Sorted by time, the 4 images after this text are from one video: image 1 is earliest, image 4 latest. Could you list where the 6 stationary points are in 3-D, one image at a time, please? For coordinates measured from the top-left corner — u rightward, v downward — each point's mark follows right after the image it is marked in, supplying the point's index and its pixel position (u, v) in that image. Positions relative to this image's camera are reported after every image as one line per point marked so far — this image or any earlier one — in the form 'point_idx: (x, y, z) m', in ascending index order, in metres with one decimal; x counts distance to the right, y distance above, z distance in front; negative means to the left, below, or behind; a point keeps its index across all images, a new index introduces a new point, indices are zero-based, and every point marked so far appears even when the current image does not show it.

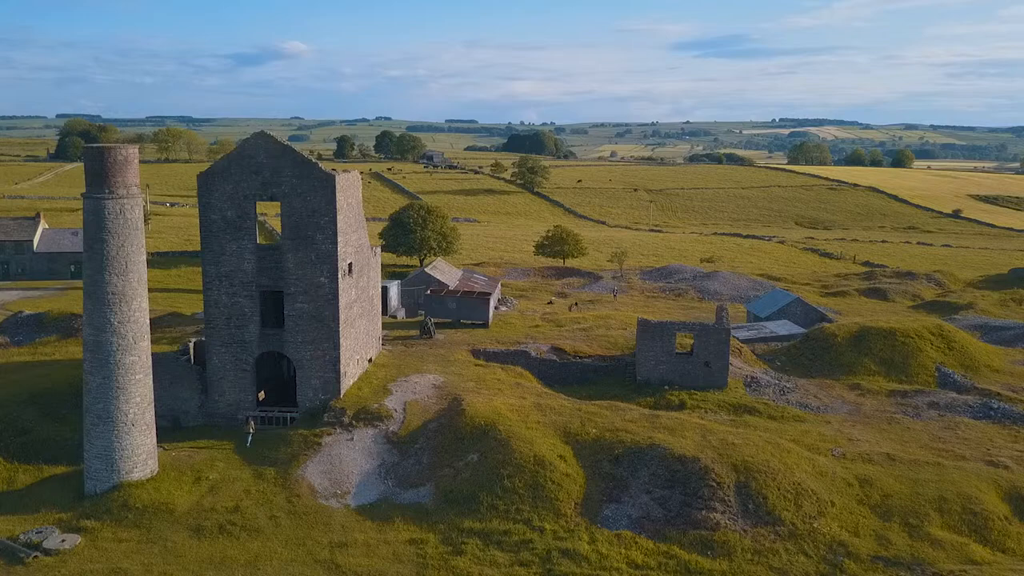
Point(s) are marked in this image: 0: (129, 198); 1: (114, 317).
0: (-6.2, +1.5, +19.5) m
1: (-6.5, -0.5, +19.4) m
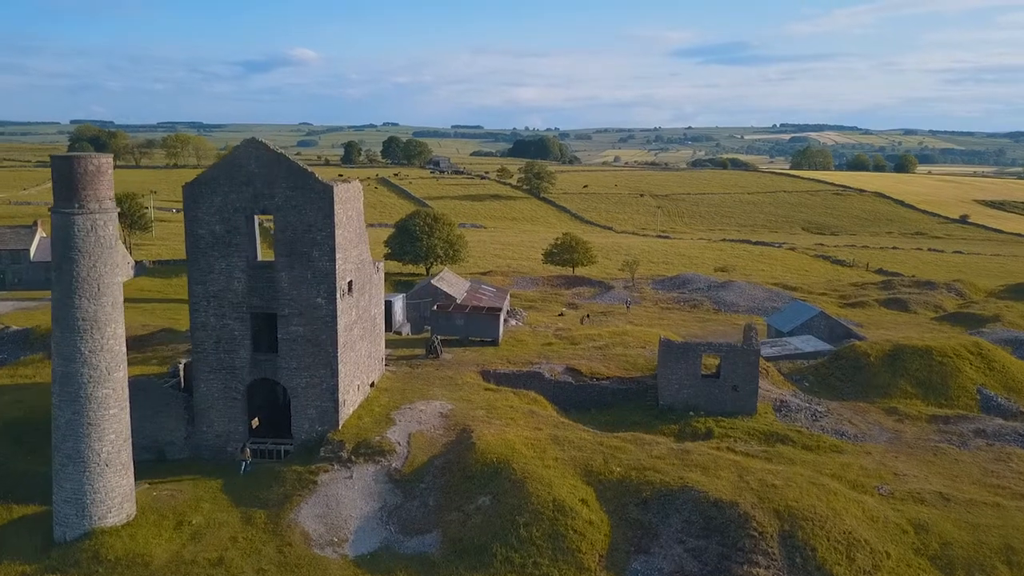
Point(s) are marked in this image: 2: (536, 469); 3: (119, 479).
0: (-6.0, +1.1, +17.5) m
1: (-6.2, -0.8, +17.4) m
2: (+0.4, -2.9, +19.2) m
3: (-6.0, -2.9, +18.3) m
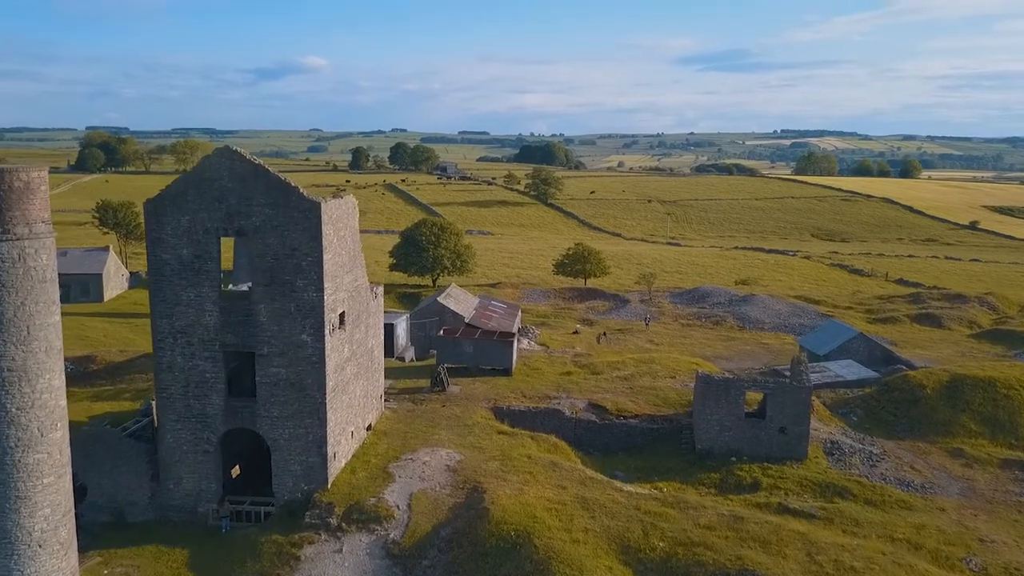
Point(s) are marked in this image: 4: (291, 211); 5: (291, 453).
0: (-5.7, +0.6, +14.2) m
1: (-6.0, -1.3, +14.2) m
2: (+0.7, -3.4, +15.9) m
3: (-5.8, -3.4, +15.1) m
4: (-3.3, +1.2, +17.8) m
5: (-3.5, -2.6, +18.7) m
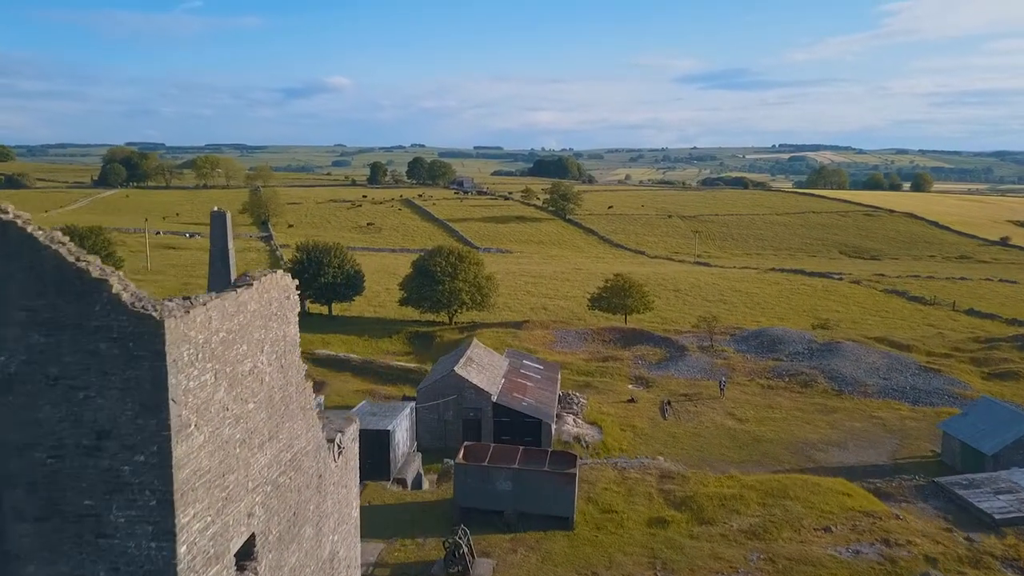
0: (-5.0, -0.8, +3.5) m
1: (-5.2, -2.8, +3.4) m
2: (+1.5, -4.9, +5.1) m
3: (-5.0, -4.9, +4.3) m
4: (-2.5, -0.3, +7.1) m
5: (-2.6, -4.1, +7.9) m
